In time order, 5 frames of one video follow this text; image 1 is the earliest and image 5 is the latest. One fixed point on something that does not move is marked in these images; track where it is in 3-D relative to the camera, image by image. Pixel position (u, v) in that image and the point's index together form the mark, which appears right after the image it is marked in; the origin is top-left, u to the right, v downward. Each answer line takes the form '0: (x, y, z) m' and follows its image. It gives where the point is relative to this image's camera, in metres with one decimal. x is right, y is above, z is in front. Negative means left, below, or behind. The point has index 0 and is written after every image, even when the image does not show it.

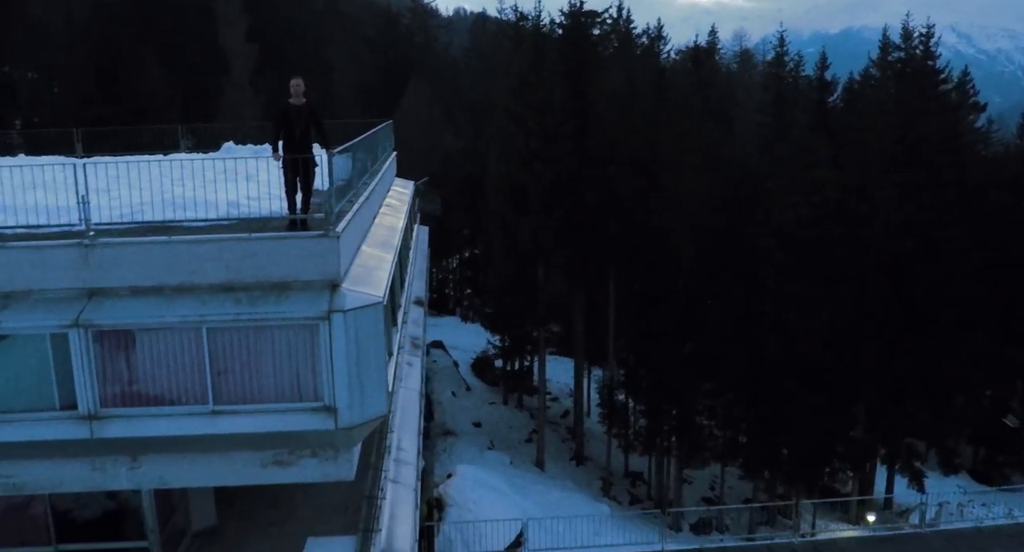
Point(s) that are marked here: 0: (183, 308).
0: (-2.4, -0.2, +6.0) m
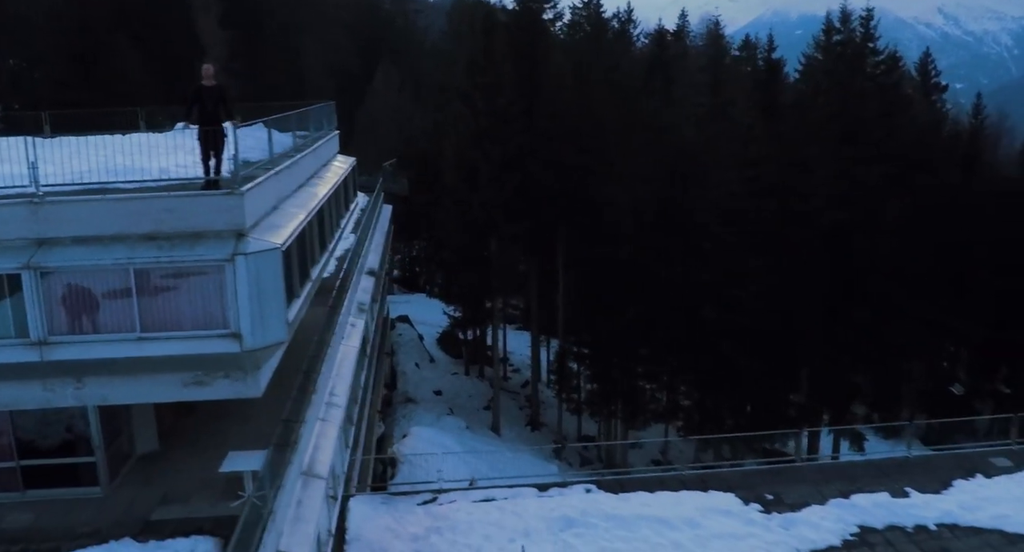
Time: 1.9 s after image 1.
0: (-3.6, +0.2, +7.3) m
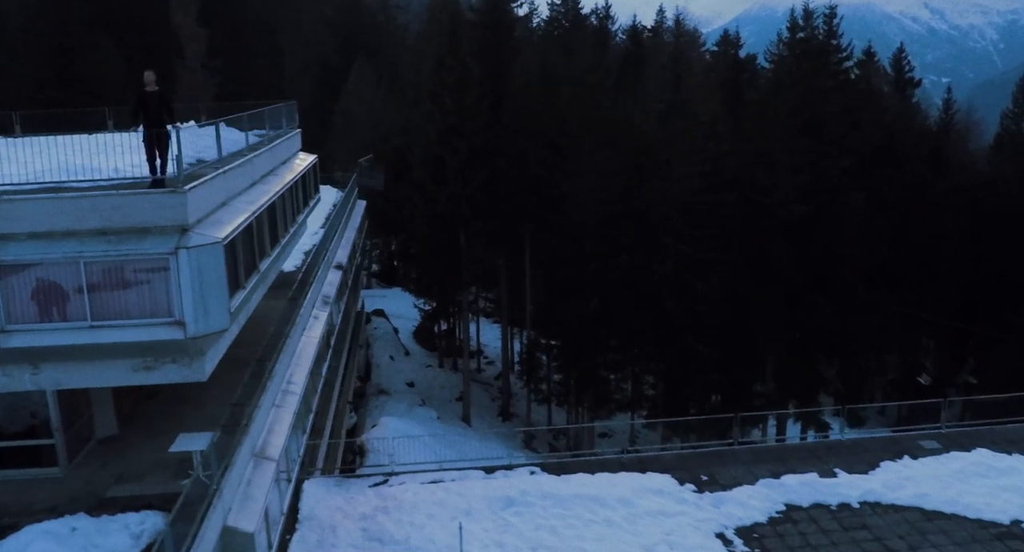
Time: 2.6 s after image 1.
0: (-4.3, +0.3, +7.9) m
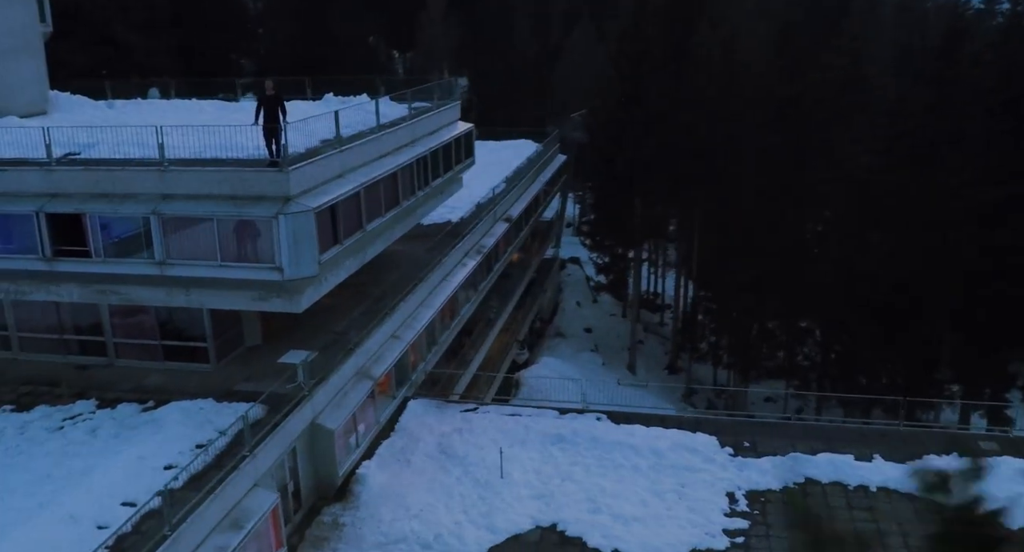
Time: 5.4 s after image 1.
0: (-4.1, +0.9, +10.9) m
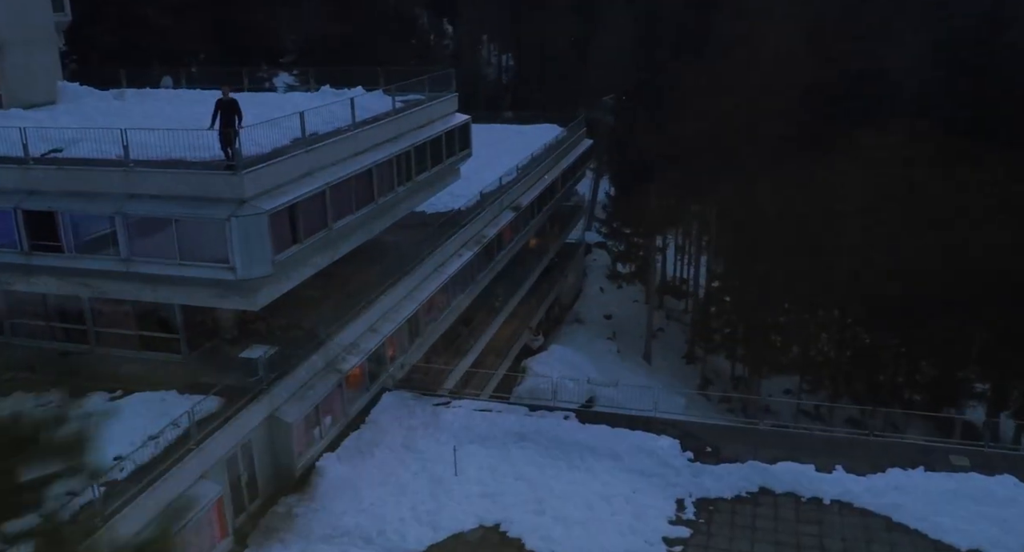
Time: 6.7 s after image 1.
0: (-4.7, +1.0, +11.3) m
